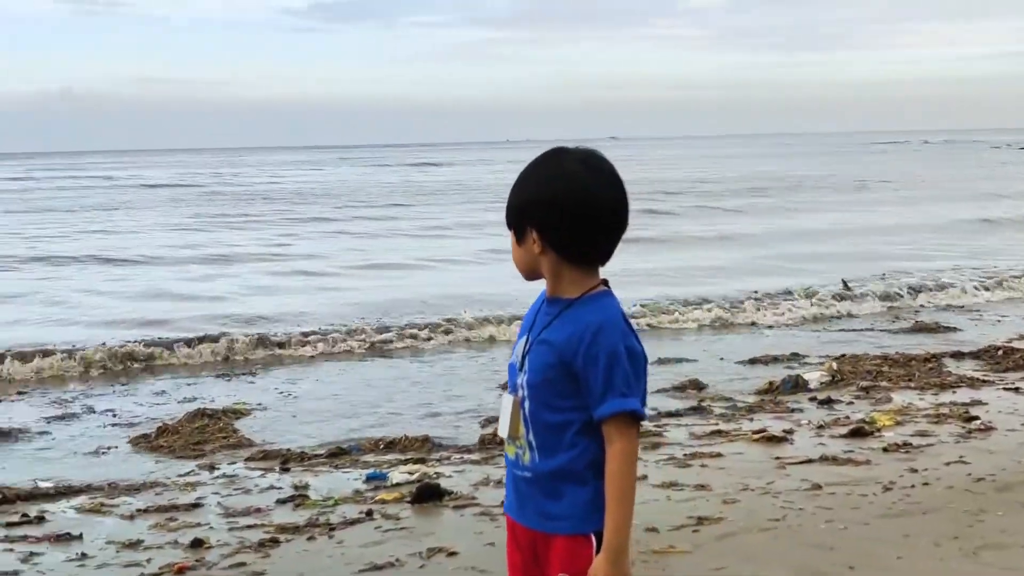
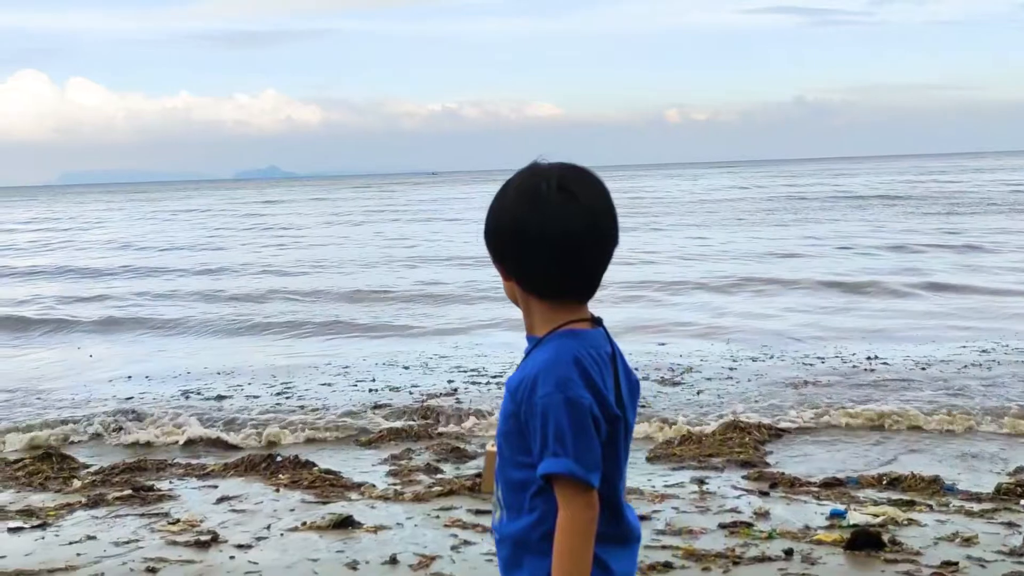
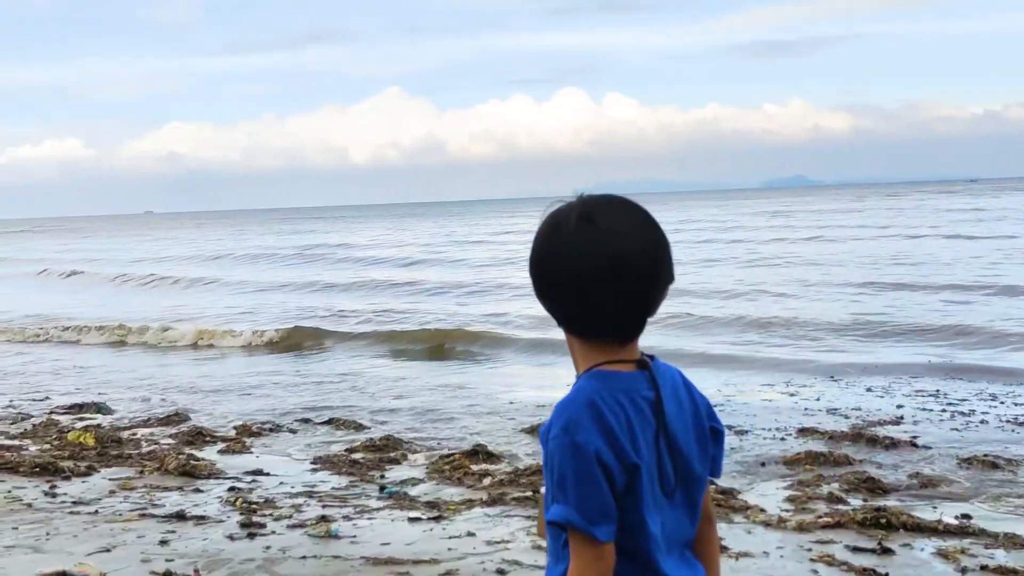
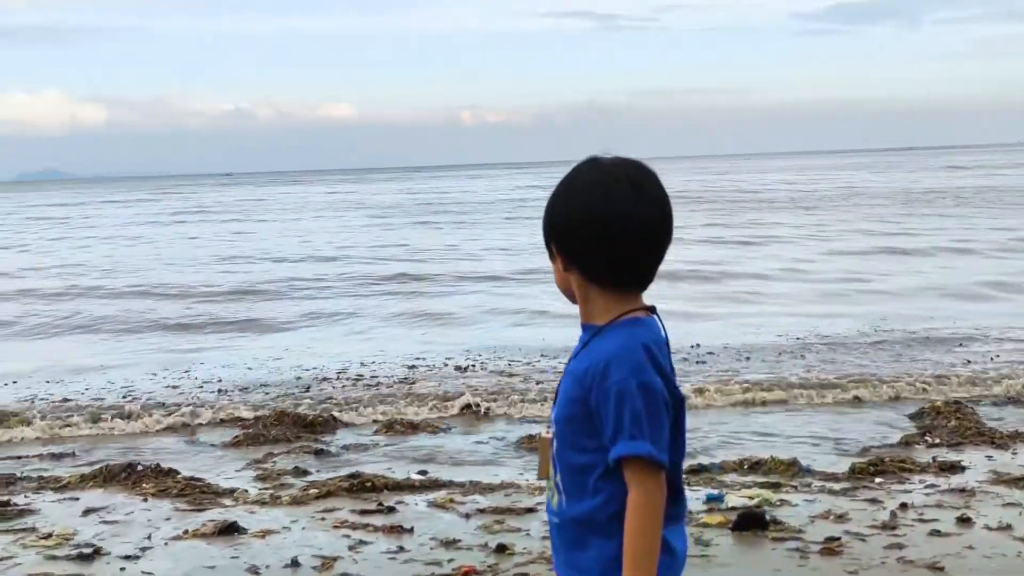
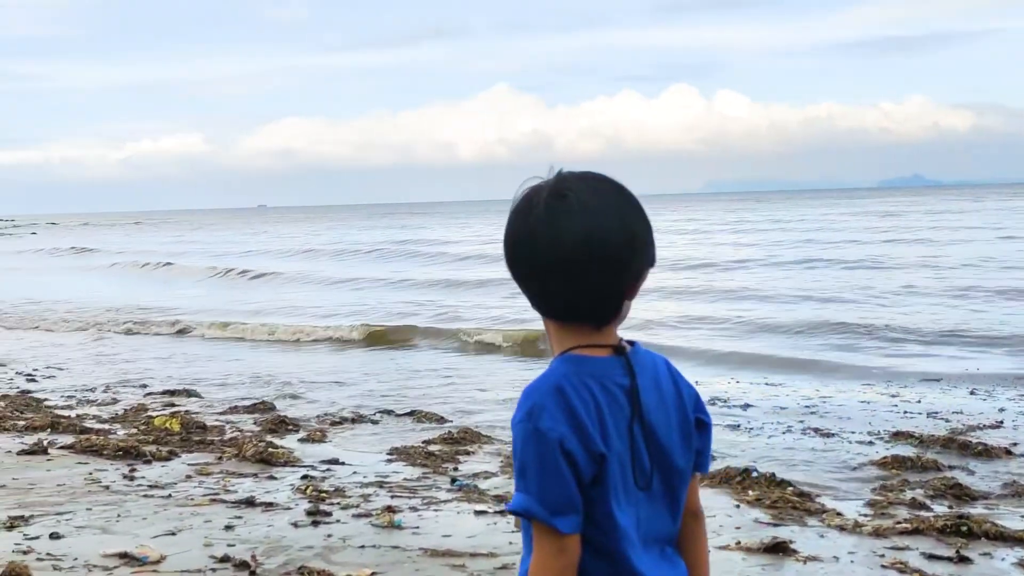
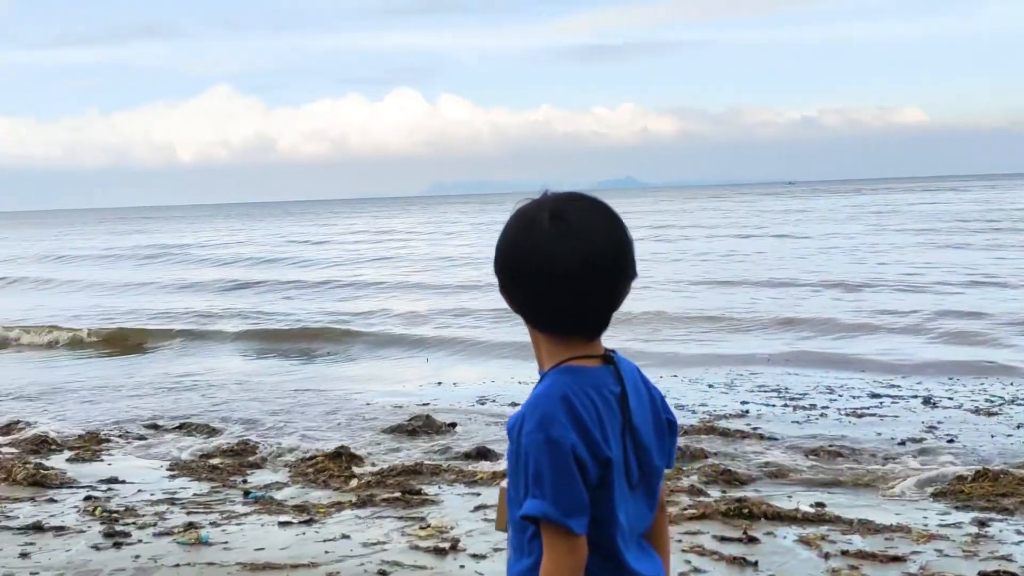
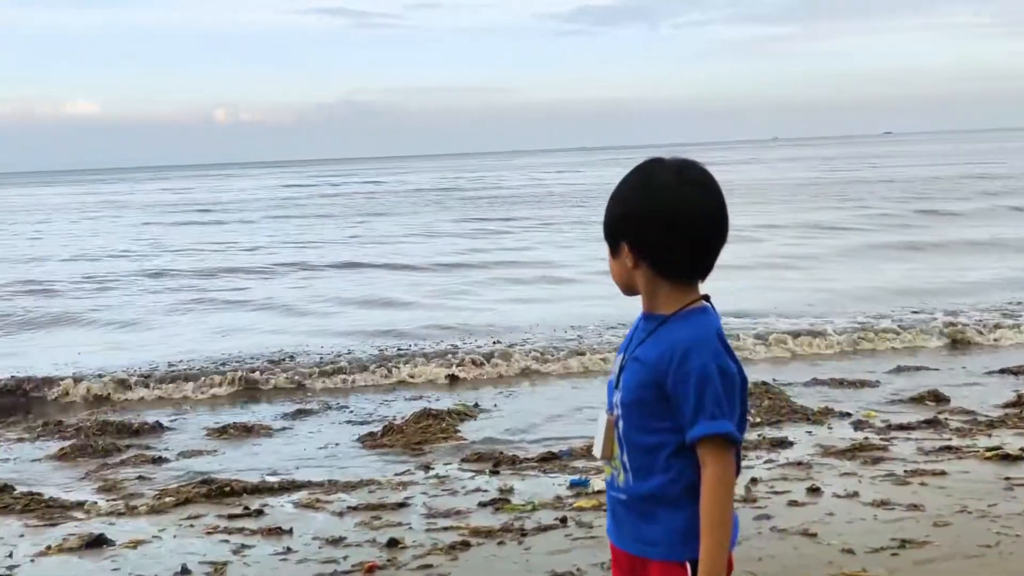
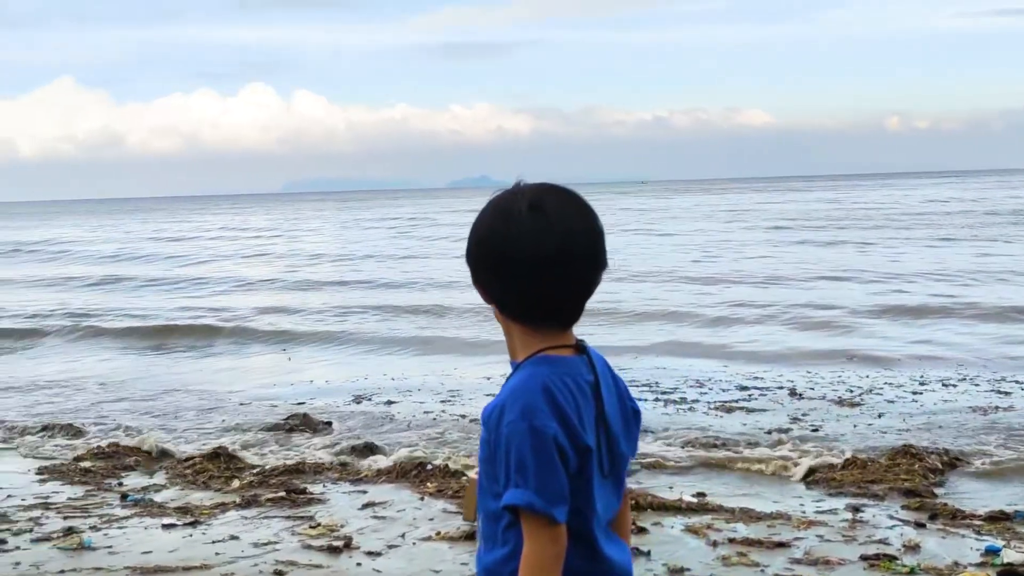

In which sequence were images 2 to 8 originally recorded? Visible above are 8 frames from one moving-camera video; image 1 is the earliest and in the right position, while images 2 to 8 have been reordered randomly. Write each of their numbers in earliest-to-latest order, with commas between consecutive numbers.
7, 4, 2, 8, 6, 3, 5
